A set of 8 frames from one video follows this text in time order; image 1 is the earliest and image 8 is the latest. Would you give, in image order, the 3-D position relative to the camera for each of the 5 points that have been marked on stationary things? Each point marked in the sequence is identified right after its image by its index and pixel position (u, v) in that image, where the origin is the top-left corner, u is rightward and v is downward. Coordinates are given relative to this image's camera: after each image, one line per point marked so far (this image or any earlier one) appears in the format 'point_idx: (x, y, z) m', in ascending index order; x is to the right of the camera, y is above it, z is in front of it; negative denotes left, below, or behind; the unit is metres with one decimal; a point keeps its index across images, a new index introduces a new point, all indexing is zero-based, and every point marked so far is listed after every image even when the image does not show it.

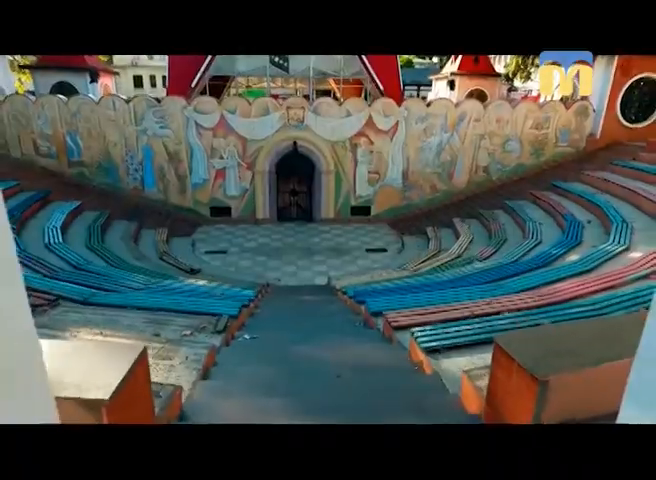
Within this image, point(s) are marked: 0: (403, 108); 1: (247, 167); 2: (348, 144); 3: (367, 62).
0: (+1.3, +2.3, +7.0) m
1: (-1.4, +1.3, +7.1) m
2: (+0.4, +1.6, +7.0) m
3: (+0.7, +3.4, +7.8) m
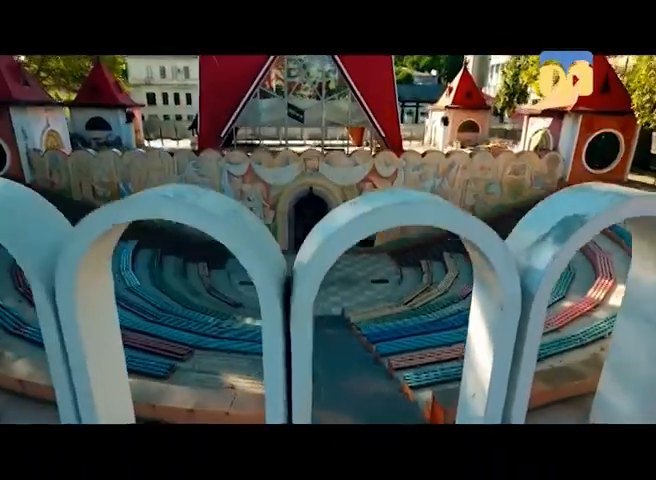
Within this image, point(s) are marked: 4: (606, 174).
0: (+1.5, +1.7, +8.3) m
1: (-1.2, +0.7, +8.4) m
2: (+0.6, +1.1, +8.3) m
3: (+1.0, +2.9, +9.1) m
4: (+5.8, +1.4, +8.5) m
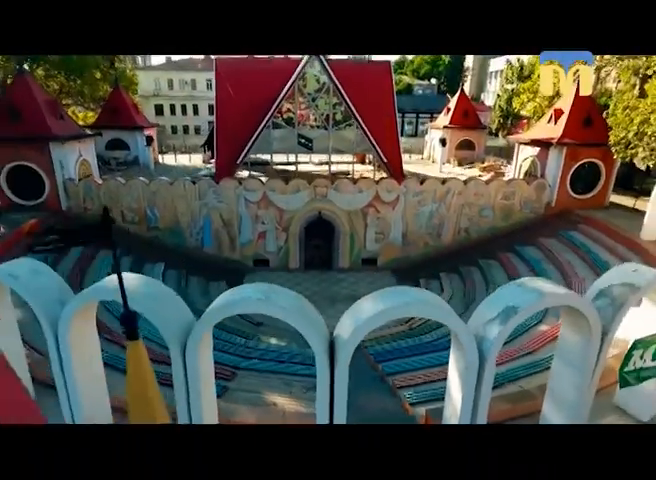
0: (+1.7, +1.2, +9.1) m
1: (-1.0, +0.2, +9.2) m
2: (+0.7, +0.6, +9.2) m
3: (+1.1, +2.4, +9.9) m
4: (+6.0, +0.9, +9.3) m
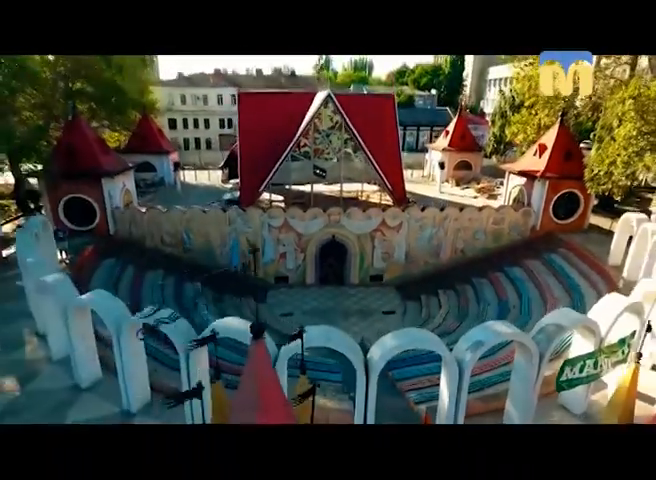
0: (+2.0, +0.7, +10.4) m
1: (-0.7, -0.3, +10.5) m
2: (+1.1, +0.1, +10.5) m
3: (+1.4, +1.9, +11.3) m
4: (+6.3, +0.4, +10.6) m
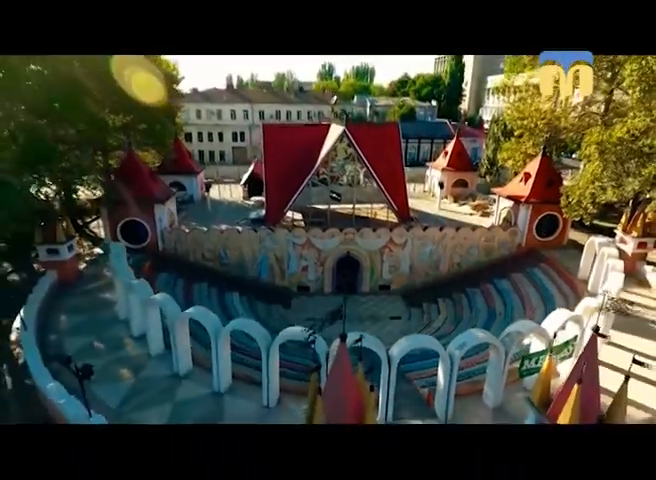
0: (+2.5, +0.3, +12.2) m
1: (-0.2, -0.7, +12.3) m
2: (+1.5, -0.4, +12.2) m
3: (+1.9, +1.4, +13.0) m
4: (+6.8, 0.0, +12.4) m
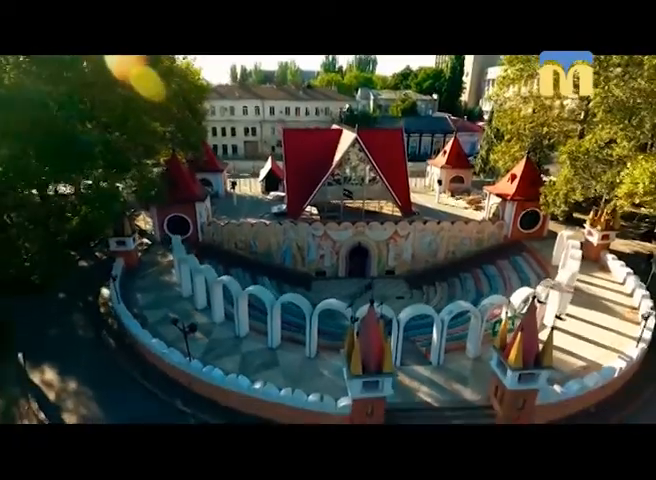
0: (+2.9, +0.5, +14.2) m
1: (+0.3, -0.4, +14.4) m
2: (+2.0, -0.1, +14.3) m
3: (+2.4, +1.7, +15.1) m
4: (+7.2, +0.3, +14.4) m
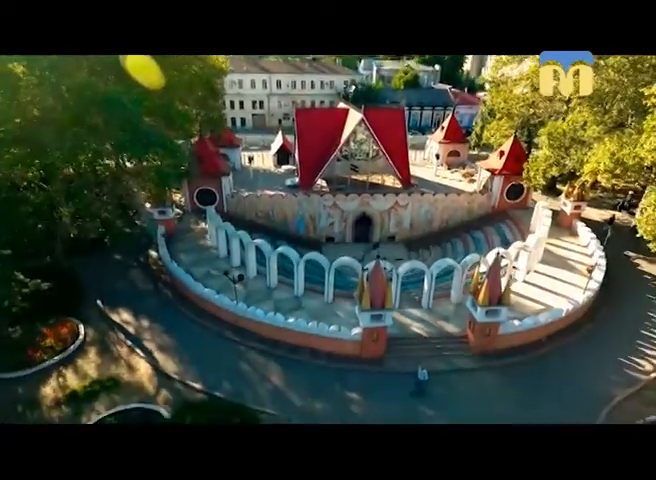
0: (+3.3, +1.7, +16.2) m
1: (+0.6, +0.8, +16.4) m
2: (+2.4, +1.1, +16.3) m
3: (+2.8, +3.0, +16.9) m
4: (+7.6, +1.5, +16.4) m
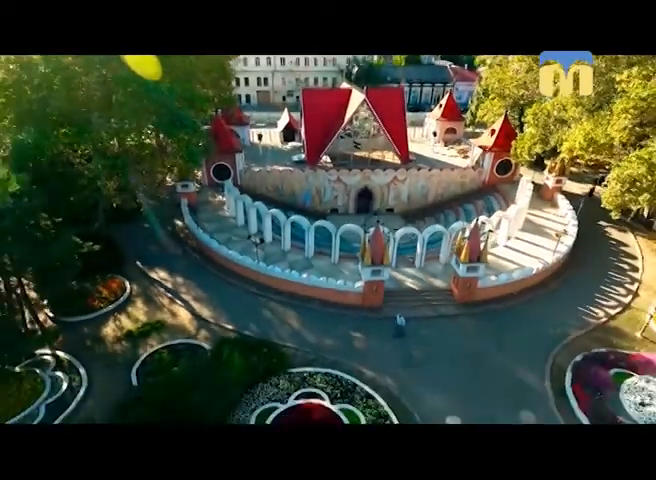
0: (+3.5, +3.0, +17.6) m
1: (+0.8, +2.0, +17.9) m
2: (+2.6, +2.4, +17.8) m
3: (+3.0, +4.3, +18.3) m
4: (+7.8, +2.7, +17.9) m
